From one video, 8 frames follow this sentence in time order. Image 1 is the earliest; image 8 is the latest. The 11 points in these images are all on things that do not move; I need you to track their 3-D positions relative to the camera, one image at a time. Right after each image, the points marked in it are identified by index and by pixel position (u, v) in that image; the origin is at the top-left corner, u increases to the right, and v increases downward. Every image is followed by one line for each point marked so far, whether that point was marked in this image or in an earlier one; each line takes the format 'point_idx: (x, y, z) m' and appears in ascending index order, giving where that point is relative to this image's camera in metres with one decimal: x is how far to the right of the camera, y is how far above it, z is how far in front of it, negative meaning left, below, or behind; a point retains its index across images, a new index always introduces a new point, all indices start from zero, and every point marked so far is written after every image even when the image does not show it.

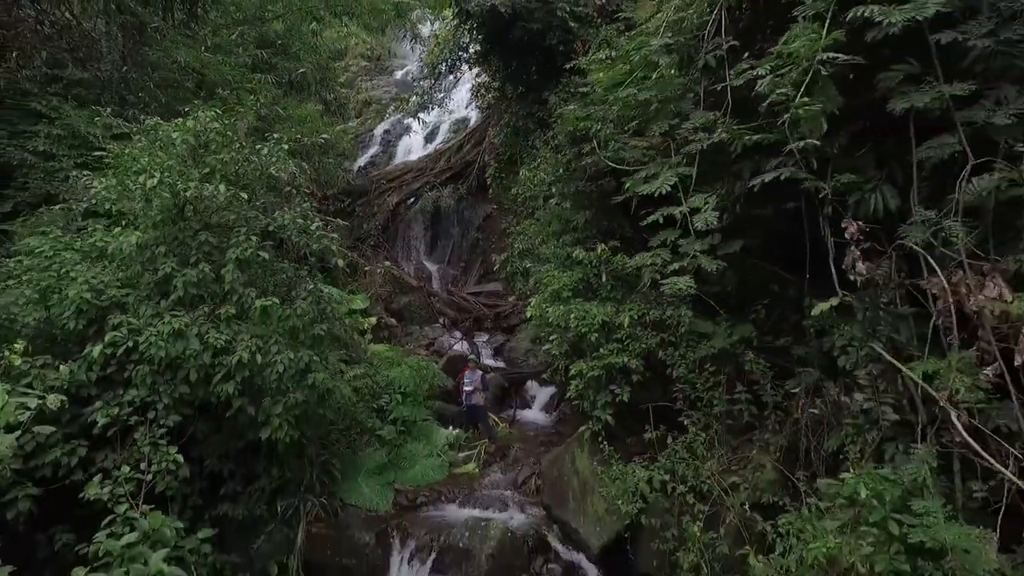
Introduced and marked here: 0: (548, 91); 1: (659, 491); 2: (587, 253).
0: (+0.2, +1.5, +4.1) m
1: (+0.7, -0.9, +2.4) m
2: (+0.4, +0.2, +3.0) m
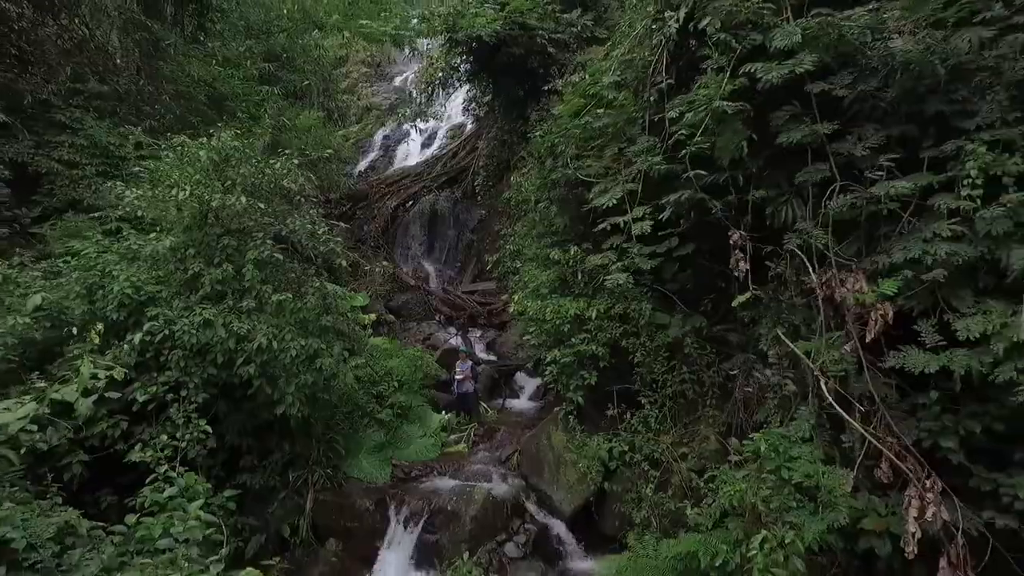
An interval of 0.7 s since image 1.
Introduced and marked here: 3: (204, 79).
0: (+0.1, +1.5, +4.5) m
1: (+0.6, -0.9, +2.8) m
2: (+0.3, +0.2, +3.4) m
3: (-3.8, +2.5, +6.6) m
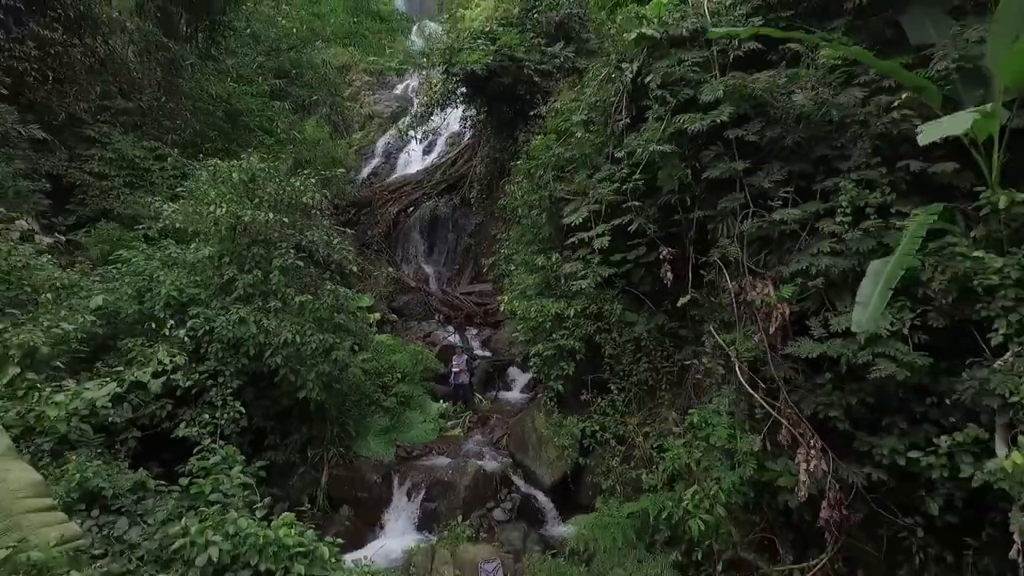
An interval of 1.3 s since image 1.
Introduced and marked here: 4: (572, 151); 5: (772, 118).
0: (+0.1, +1.5, +5.0) m
1: (+0.5, -0.9, +3.3) m
2: (+0.2, +0.2, +3.9) m
3: (-3.8, +2.5, +7.1) m
4: (+0.4, +0.9, +3.4) m
5: (+1.1, +0.7, +2.4) m
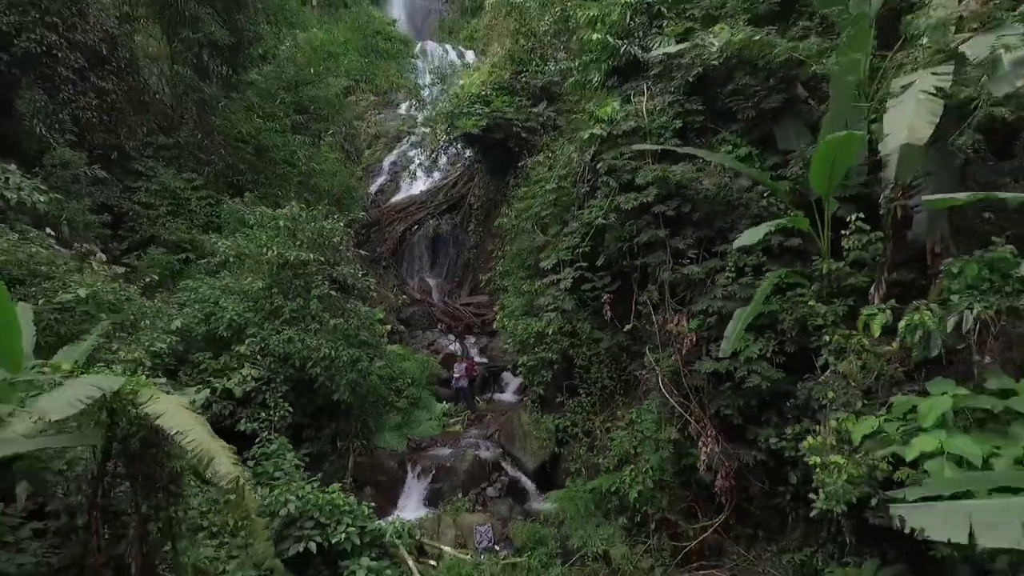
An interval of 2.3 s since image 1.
0: (0.0, +1.3, +5.9) m
1: (+0.4, -1.1, +4.2) m
2: (+0.1, 0.0, +4.8) m
3: (-3.9, +2.3, +8.0) m
4: (+0.3, +0.7, +4.3) m
5: (+1.1, +0.6, +3.2) m
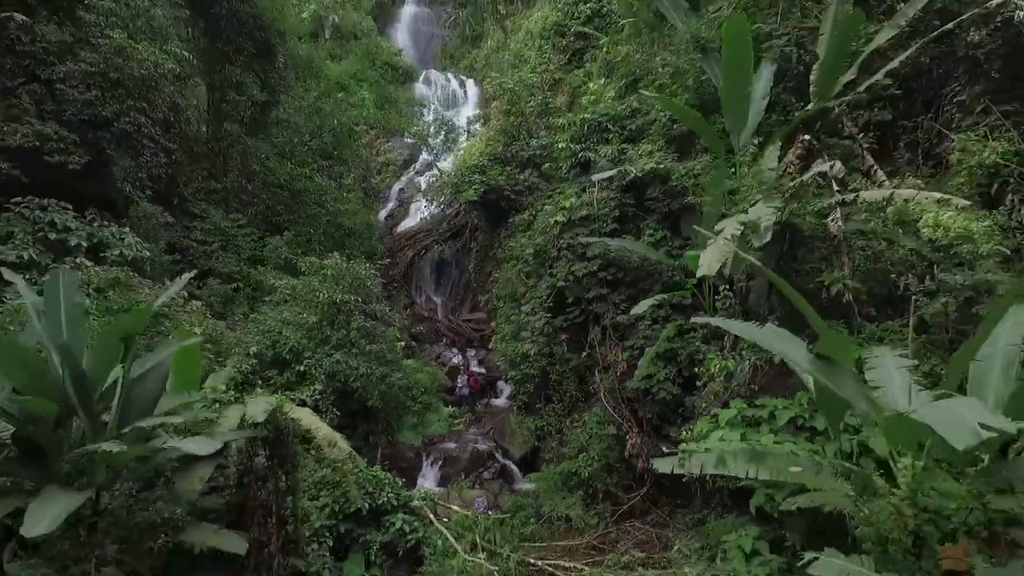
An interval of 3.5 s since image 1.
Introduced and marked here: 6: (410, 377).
0: (-0.1, +0.9, +7.3) m
1: (+0.3, -1.5, +5.6) m
2: (0.0, -0.4, +6.2) m
3: (-4.0, +1.9, +9.4) m
4: (+0.2, +0.3, +5.7) m
5: (+1.0, +0.2, +4.6) m
6: (-1.3, -1.1, +6.6) m
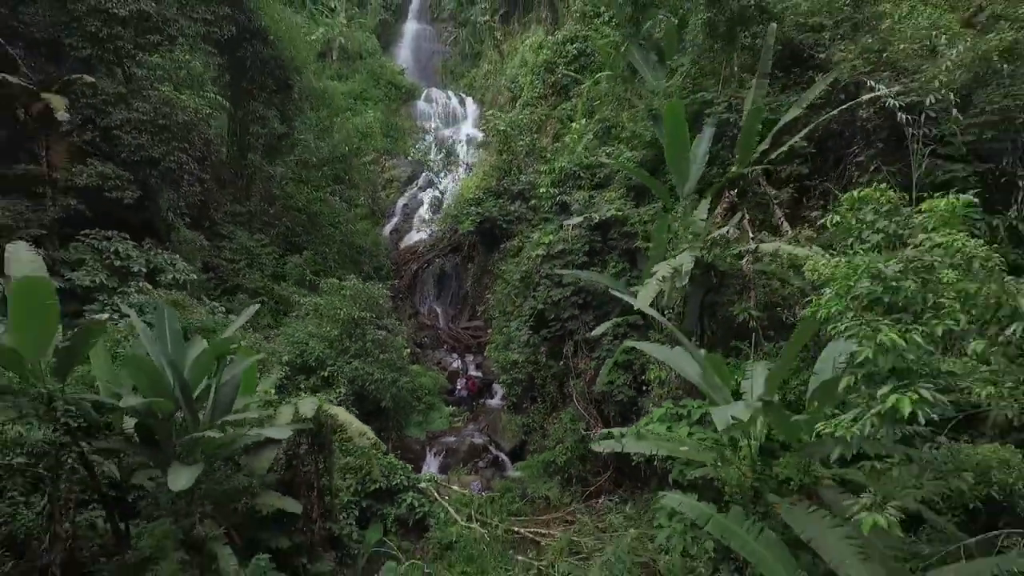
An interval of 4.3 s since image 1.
0: (-0.2, +0.7, +8.3) m
1: (+0.2, -1.7, +6.6) m
2: (-0.1, -0.6, +7.2) m
3: (-4.1, +1.7, +10.4) m
4: (+0.1, +0.1, +6.7) m
5: (+0.8, 0.0, +5.7) m
6: (-1.4, -1.3, +7.7) m
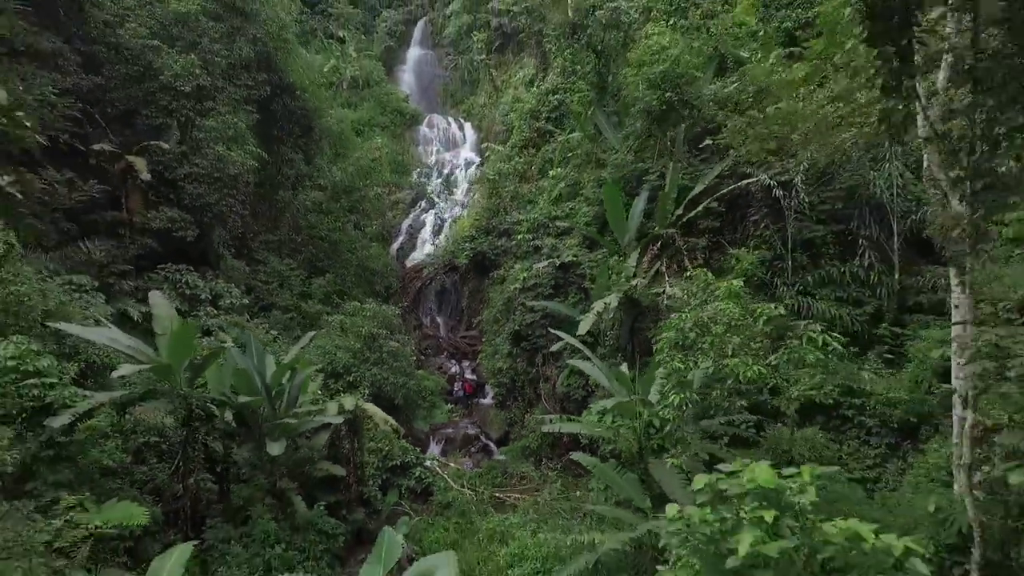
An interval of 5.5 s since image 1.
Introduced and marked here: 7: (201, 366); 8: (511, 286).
0: (-0.5, +0.3, +10.0) m
1: (0.0, -2.1, +8.3) m
2: (-0.3, -0.9, +9.0) m
3: (-4.4, +1.4, +12.1) m
4: (-0.1, -0.2, +8.5) m
5: (+0.6, -0.4, +7.4) m
6: (-1.6, -1.7, +9.4) m
7: (-3.0, -0.7, +5.2) m
8: (0.0, 0.0, +8.4) m
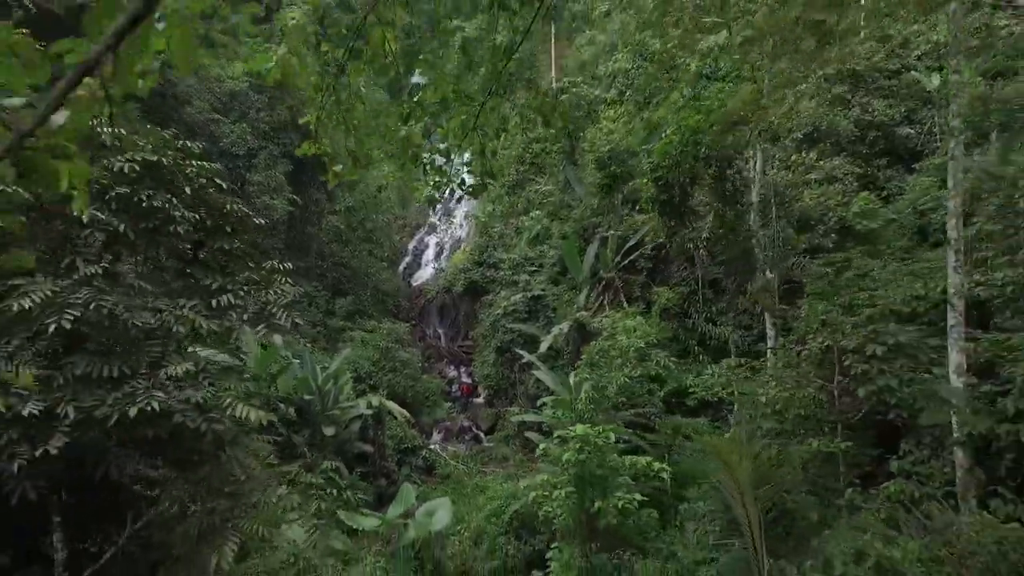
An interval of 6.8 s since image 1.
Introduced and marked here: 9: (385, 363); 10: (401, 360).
0: (-0.8, -0.1, +12.3) m
1: (-0.3, -2.5, +10.6) m
2: (-0.6, -1.4, +11.3) m
3: (-4.6, +0.9, +14.5) m
4: (-0.4, -0.7, +10.8) m
5: (+0.3, -0.8, +9.7) m
6: (-1.9, -2.1, +11.7) m
7: (-3.3, -1.2, +7.5) m
8: (-0.3, -0.4, +10.7) m
9: (-2.6, -1.5, +10.8) m
10: (-2.3, -1.5, +11.0) m
